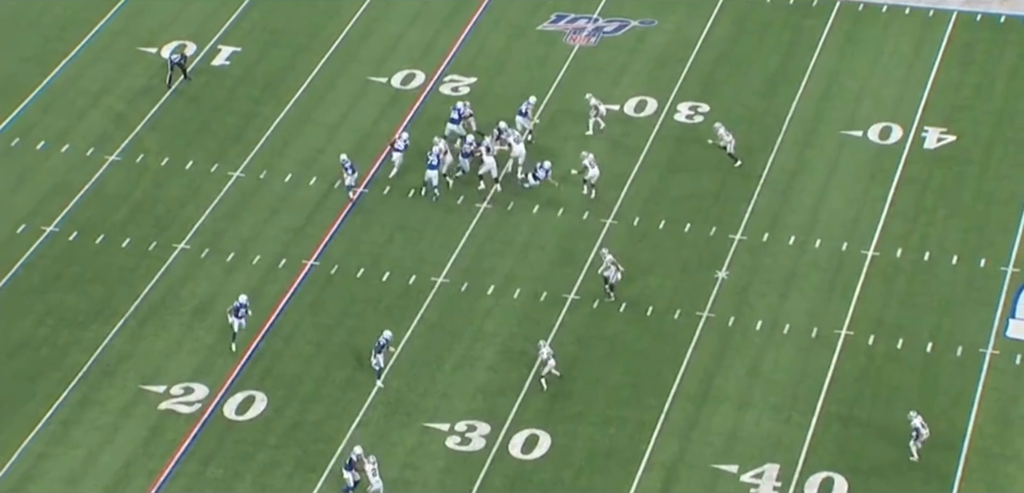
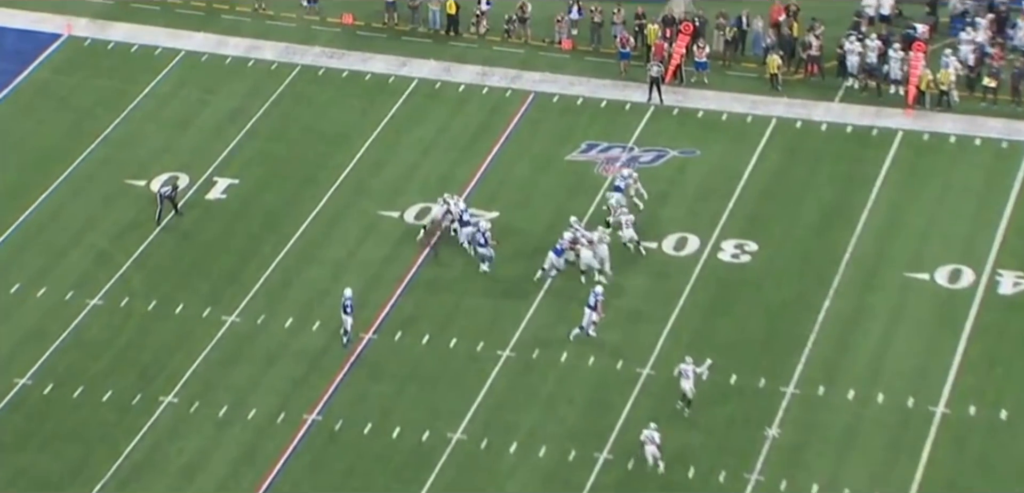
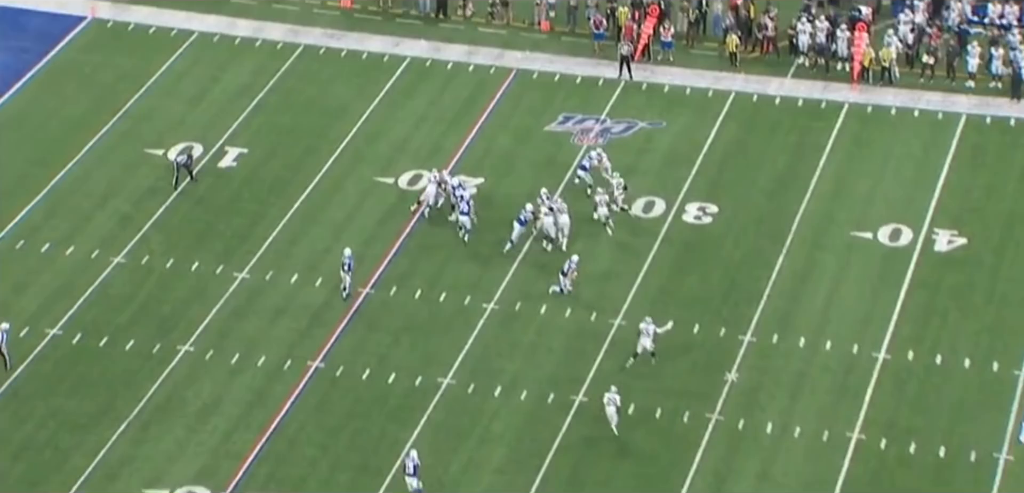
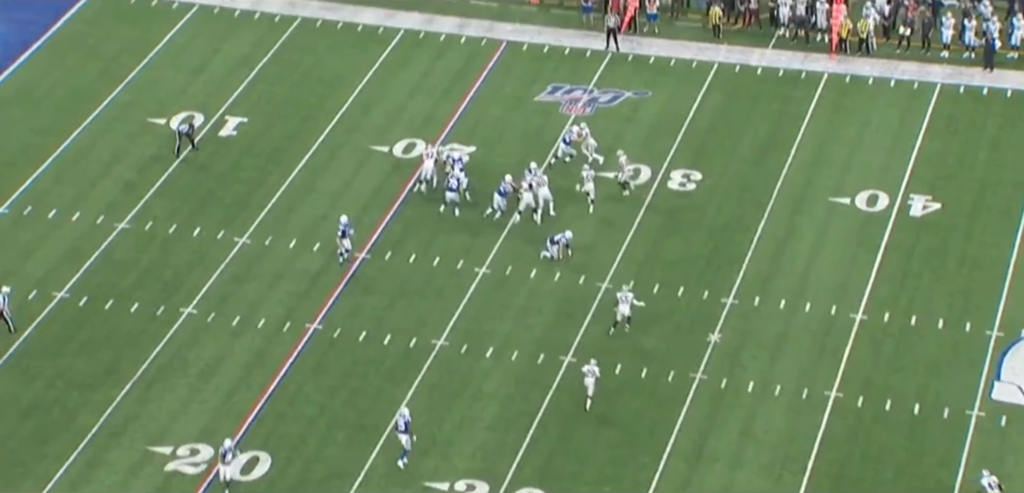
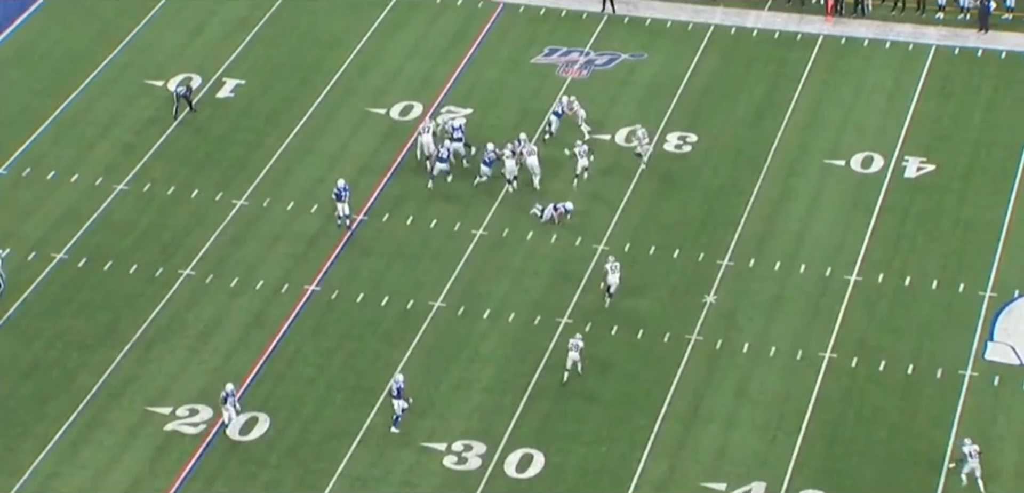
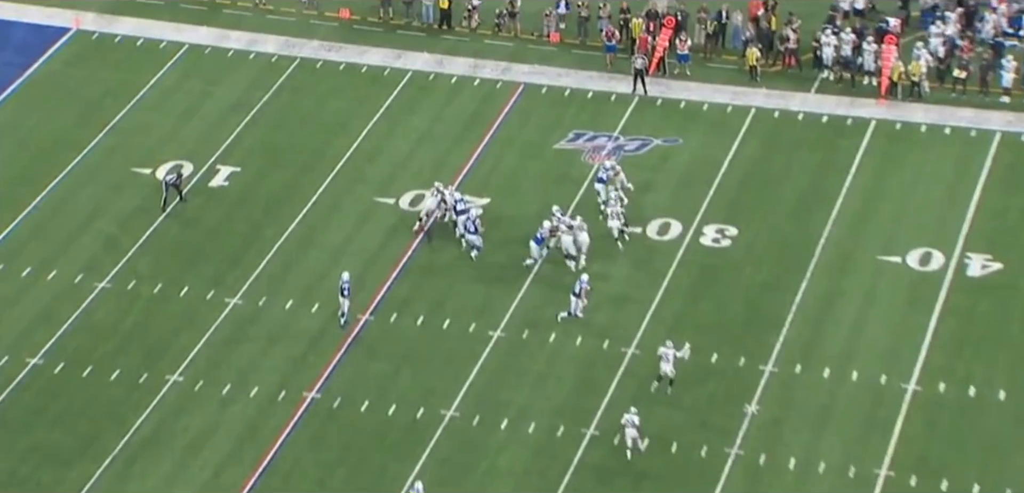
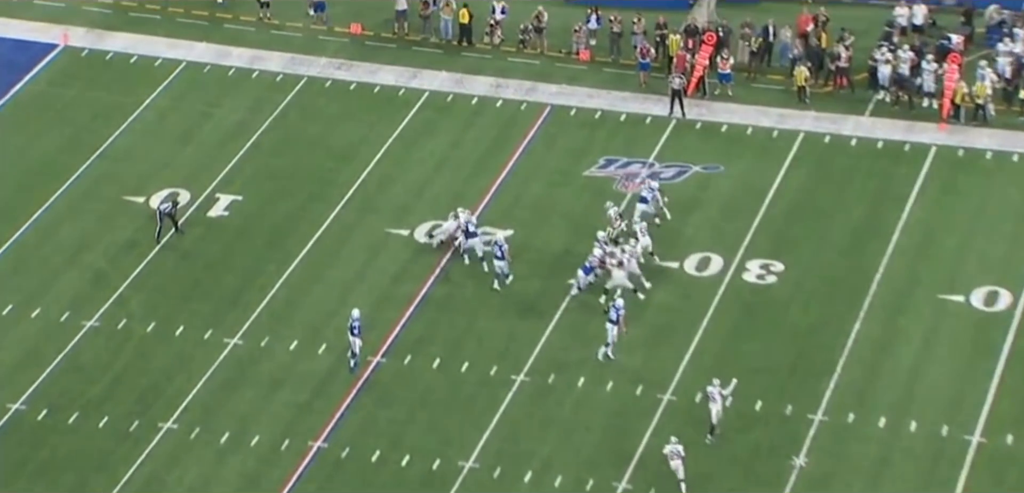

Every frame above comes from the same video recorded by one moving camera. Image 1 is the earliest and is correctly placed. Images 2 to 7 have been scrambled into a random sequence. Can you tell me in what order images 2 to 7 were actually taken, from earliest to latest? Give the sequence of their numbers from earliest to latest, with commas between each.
5, 4, 3, 6, 2, 7
